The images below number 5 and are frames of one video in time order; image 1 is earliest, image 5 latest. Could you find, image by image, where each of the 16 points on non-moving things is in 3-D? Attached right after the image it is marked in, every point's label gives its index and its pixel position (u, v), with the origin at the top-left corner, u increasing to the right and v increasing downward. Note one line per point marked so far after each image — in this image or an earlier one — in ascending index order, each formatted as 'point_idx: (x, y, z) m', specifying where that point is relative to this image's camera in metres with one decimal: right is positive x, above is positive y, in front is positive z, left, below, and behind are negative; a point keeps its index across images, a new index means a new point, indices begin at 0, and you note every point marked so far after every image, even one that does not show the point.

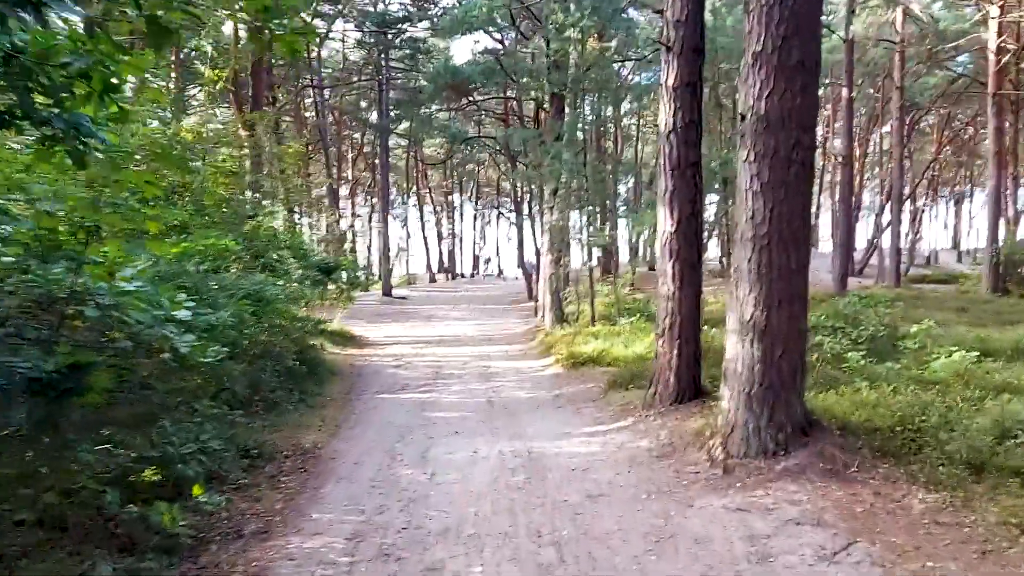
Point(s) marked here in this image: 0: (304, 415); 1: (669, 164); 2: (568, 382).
0: (-2.6, -1.6, +10.3) m
1: (+1.6, +1.3, +8.5) m
2: (+0.9, -1.5, +13.1) m
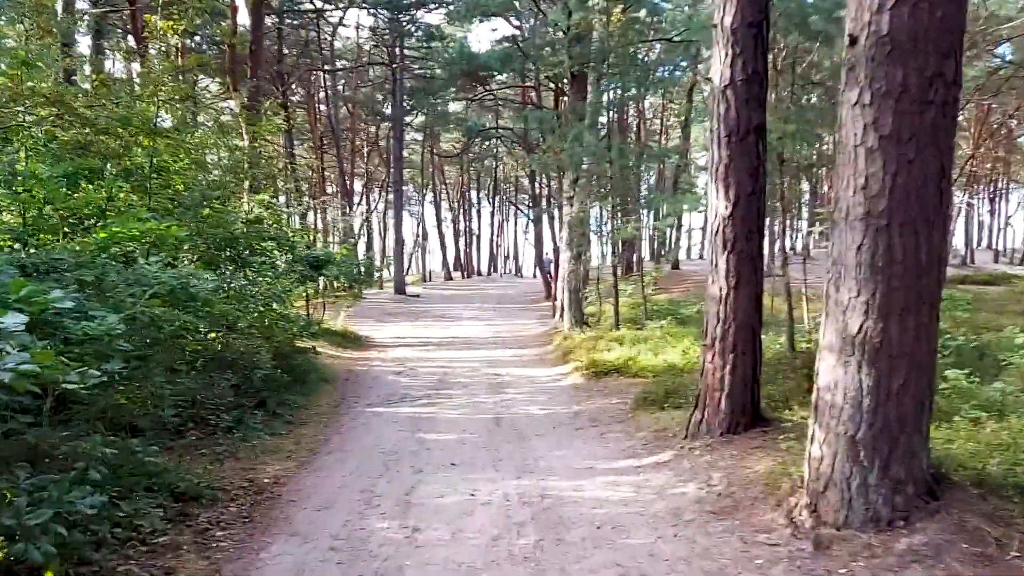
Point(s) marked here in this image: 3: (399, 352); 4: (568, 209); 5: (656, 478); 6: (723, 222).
0: (-2.5, -1.5, +8.6) m
1: (+1.7, +1.3, +6.7) m
2: (+1.0, -1.5, +11.3) m
3: (-2.5, -1.4, +18.4) m
4: (+1.2, +1.7, +18.3) m
5: (+1.1, -1.5, +6.4) m
6: (+1.7, +0.5, +6.7) m
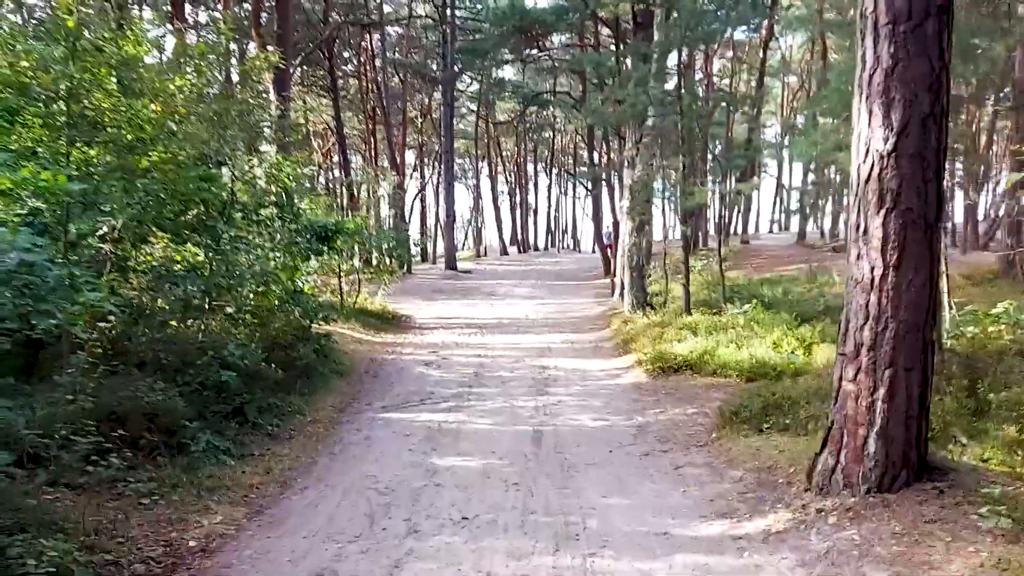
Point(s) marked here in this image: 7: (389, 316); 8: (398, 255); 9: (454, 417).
0: (-2.1, -1.4, +6.5) m
1: (+1.9, +1.4, +4.2) m
2: (+1.5, -1.2, +8.9) m
3: (-1.4, -0.9, +16.3) m
4: (+2.2, +2.2, +15.8) m
5: (+1.3, -1.4, +4.1) m
6: (+1.9, +0.6, +4.3) m
7: (-2.7, -0.6, +18.4) m
8: (-2.6, +0.7, +18.7) m
9: (-0.6, -1.4, +8.7) m
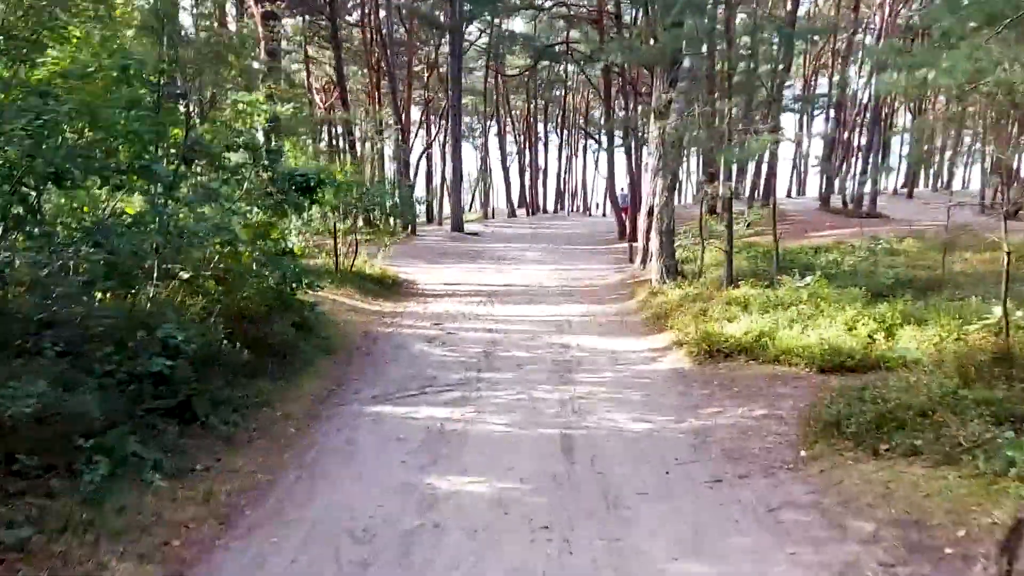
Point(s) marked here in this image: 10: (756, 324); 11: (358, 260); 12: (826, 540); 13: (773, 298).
0: (-2.0, -1.1, +4.8) m
1: (+2.0, +1.4, +2.4) m
2: (+1.7, -0.9, +7.2) m
3: (-1.2, -0.3, +14.6) m
4: (+2.5, +2.8, +14.0) m
5: (+1.4, -1.3, +2.4) m
6: (+2.0, +0.7, +2.5) m
7: (-2.5, +0.1, +16.7) m
8: (-2.3, +1.5, +16.9) m
9: (-0.5, -1.1, +7.0) m
10: (+2.6, -0.4, +8.8) m
11: (-3.3, +0.6, +17.6) m
12: (+1.5, -1.2, +3.9) m
13: (+3.0, -0.1, +9.5) m
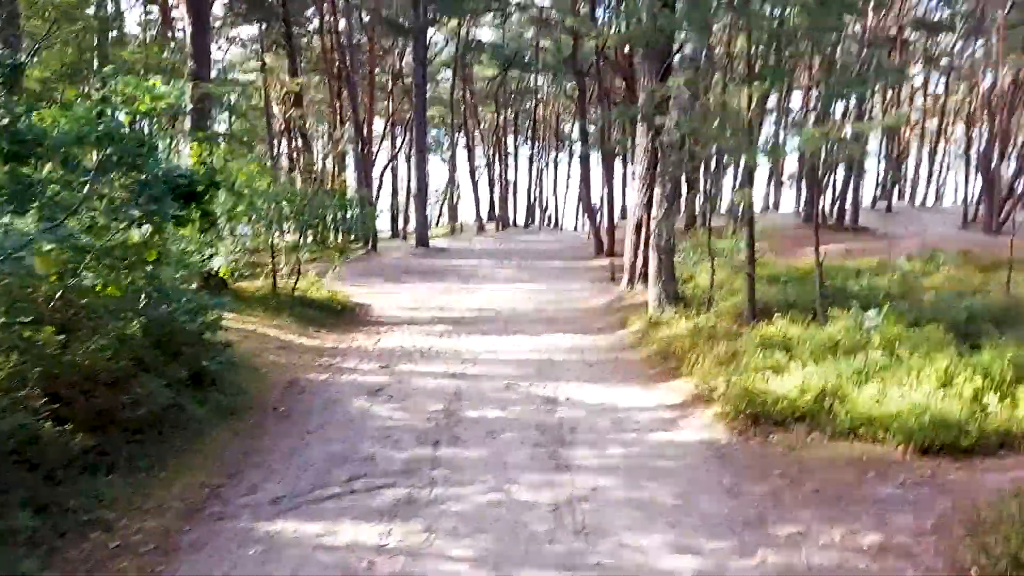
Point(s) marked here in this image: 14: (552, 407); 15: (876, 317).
0: (-2.1, -1.4, +2.3) m
1: (+2.0, +1.2, +0.1) m
2: (+1.5, -1.2, +4.9) m
3: (-1.7, -0.7, +12.1) m
4: (+2.1, +2.3, +11.7) m
5: (+1.4, -1.5, 0.0) m
6: (+2.0, +0.5, +0.2) m
7: (-3.0, -0.3, +14.2) m
8: (-2.8, +1.0, +14.5) m
9: (-0.6, -1.4, +4.6) m
10: (+2.3, -0.7, +6.5) m
11: (-3.8, +0.1, +15.1) m
12: (+1.4, -1.4, +1.6) m
13: (+2.7, -0.5, +7.2) m
14: (+0.4, -1.1, +7.5) m
15: (+3.4, -0.3, +7.7) m
